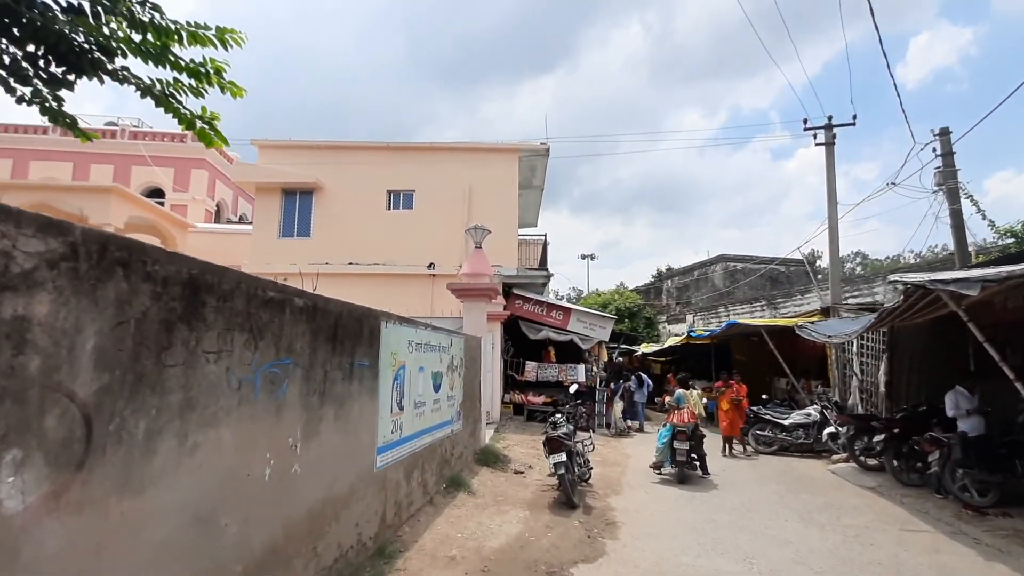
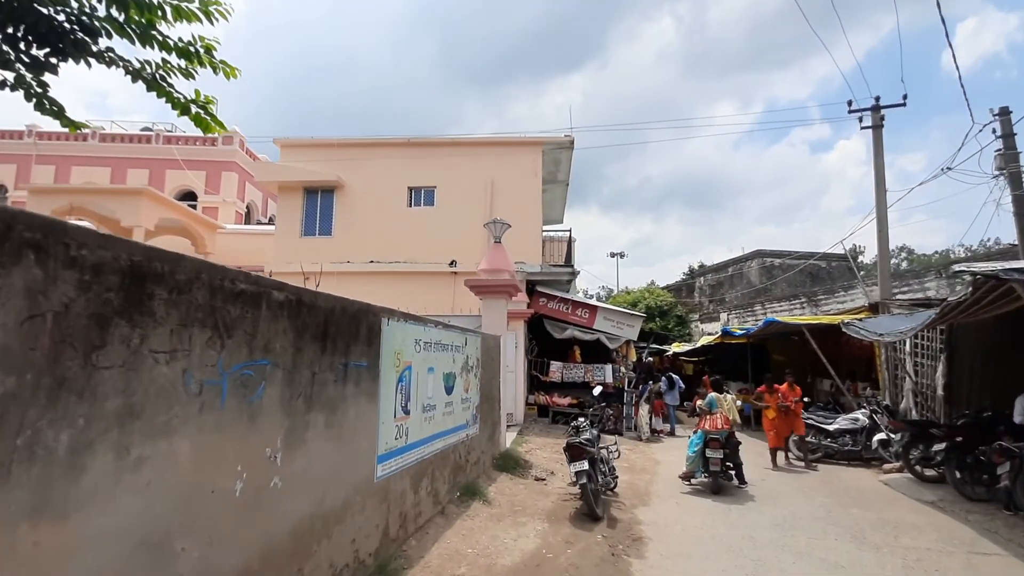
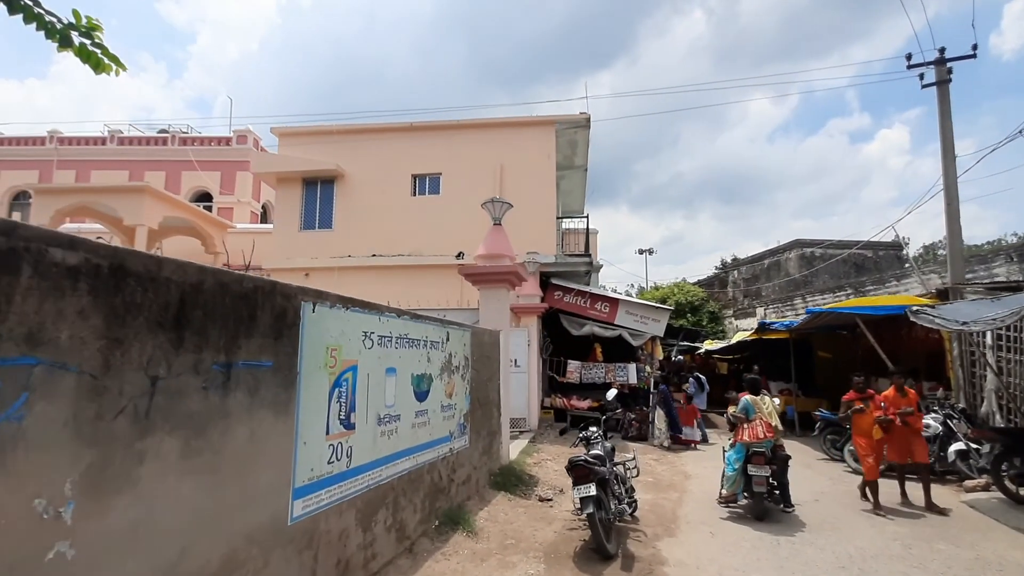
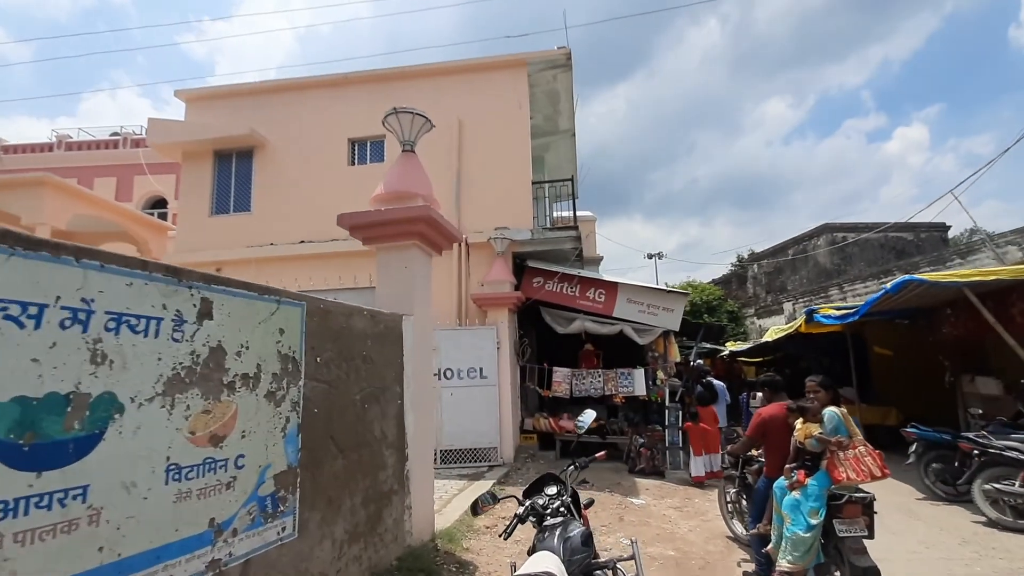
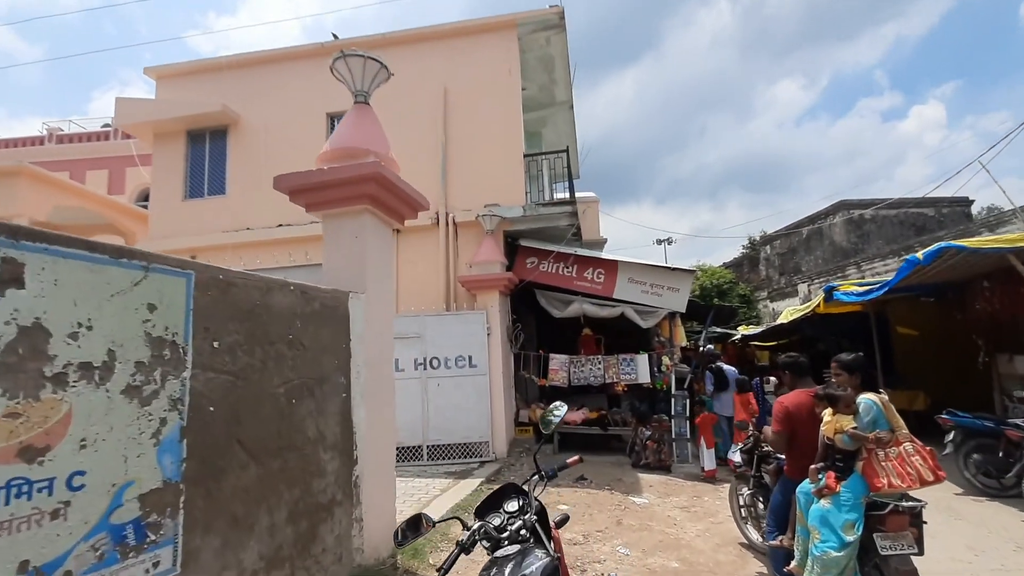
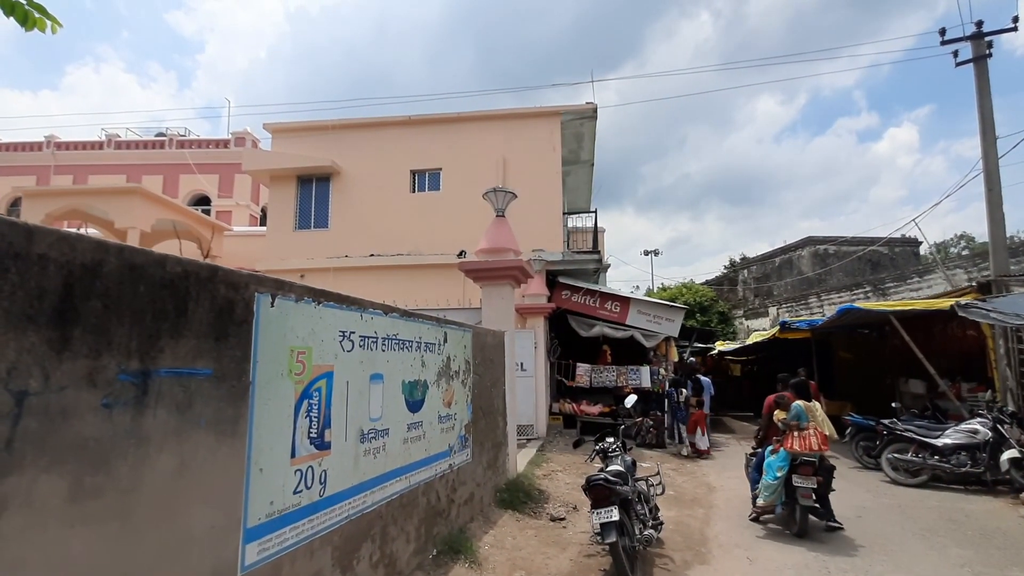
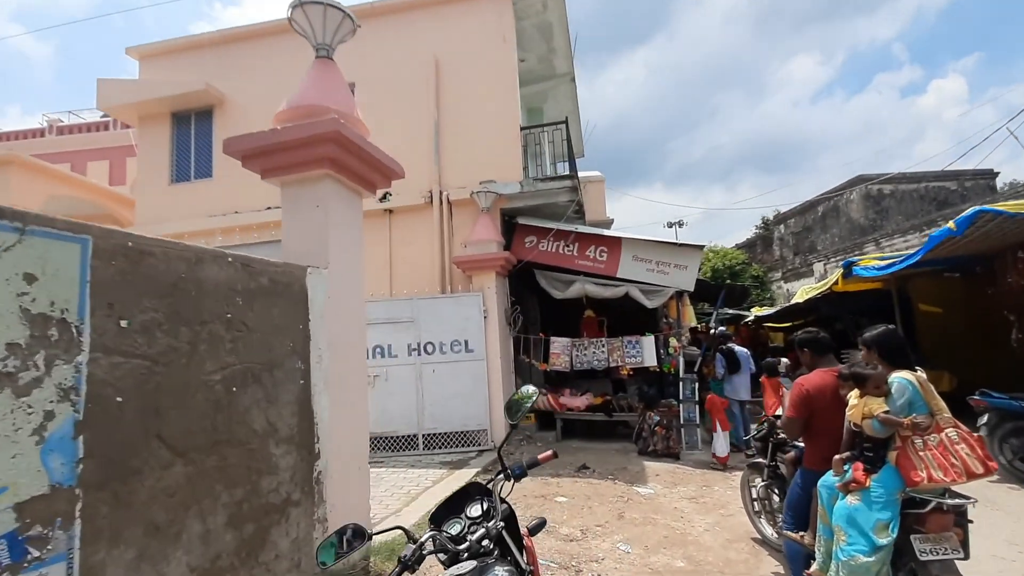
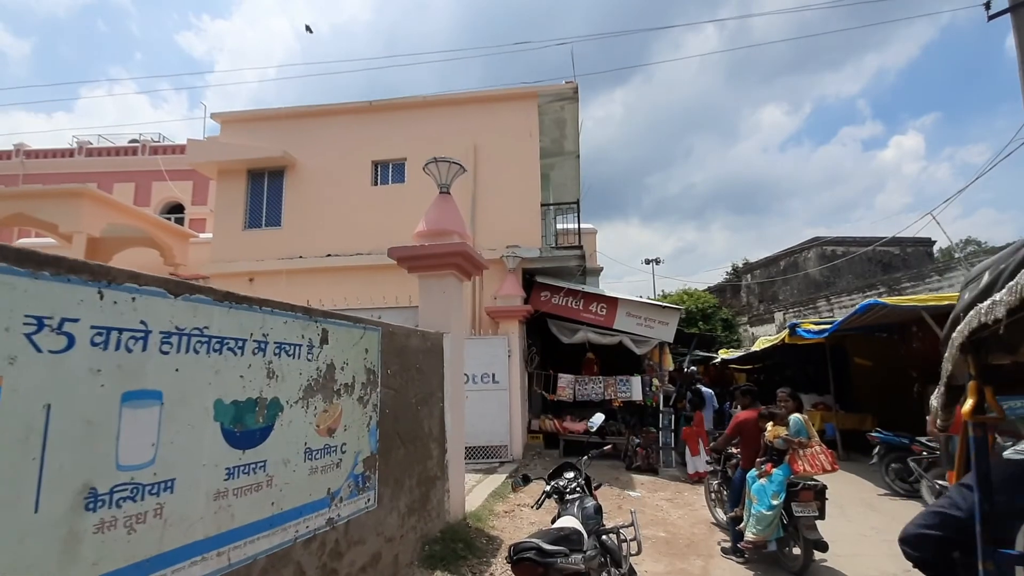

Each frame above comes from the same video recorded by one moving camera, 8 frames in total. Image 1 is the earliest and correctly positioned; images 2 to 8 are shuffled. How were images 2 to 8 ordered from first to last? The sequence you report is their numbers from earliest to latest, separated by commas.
2, 3, 6, 8, 4, 5, 7
